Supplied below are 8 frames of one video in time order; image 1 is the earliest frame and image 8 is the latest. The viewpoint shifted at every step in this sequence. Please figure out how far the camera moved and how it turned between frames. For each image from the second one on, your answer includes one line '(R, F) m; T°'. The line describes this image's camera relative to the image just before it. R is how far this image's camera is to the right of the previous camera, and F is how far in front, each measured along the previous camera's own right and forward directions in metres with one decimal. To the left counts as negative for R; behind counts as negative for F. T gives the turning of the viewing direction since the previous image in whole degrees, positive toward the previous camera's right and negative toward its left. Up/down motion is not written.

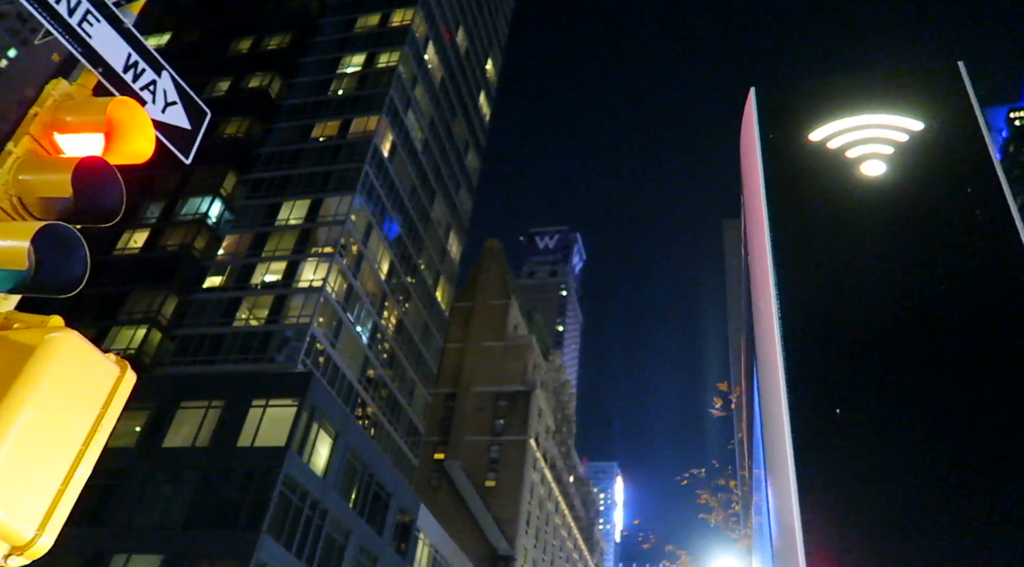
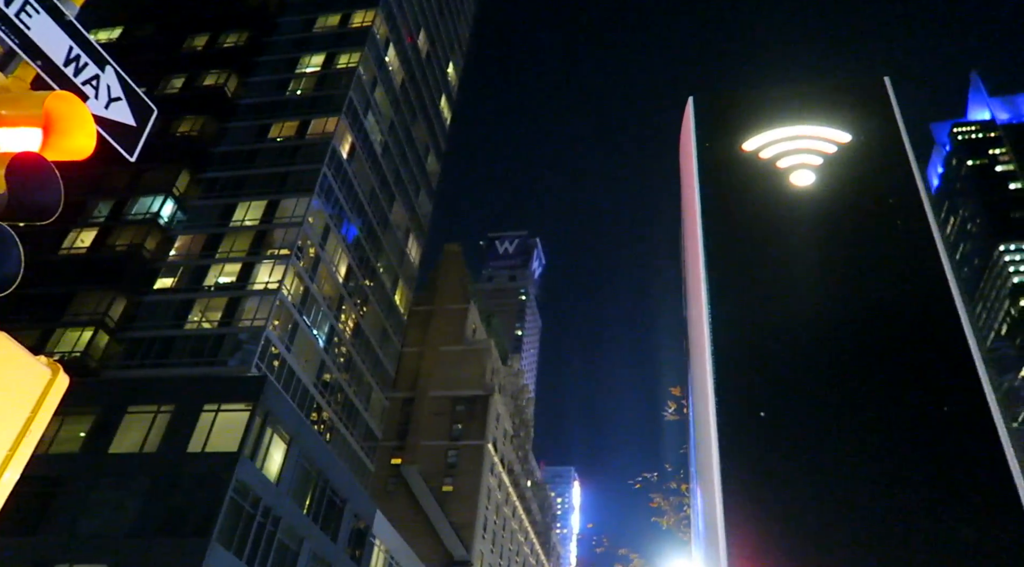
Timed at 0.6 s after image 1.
(+0.1, +0.1) m; +3°
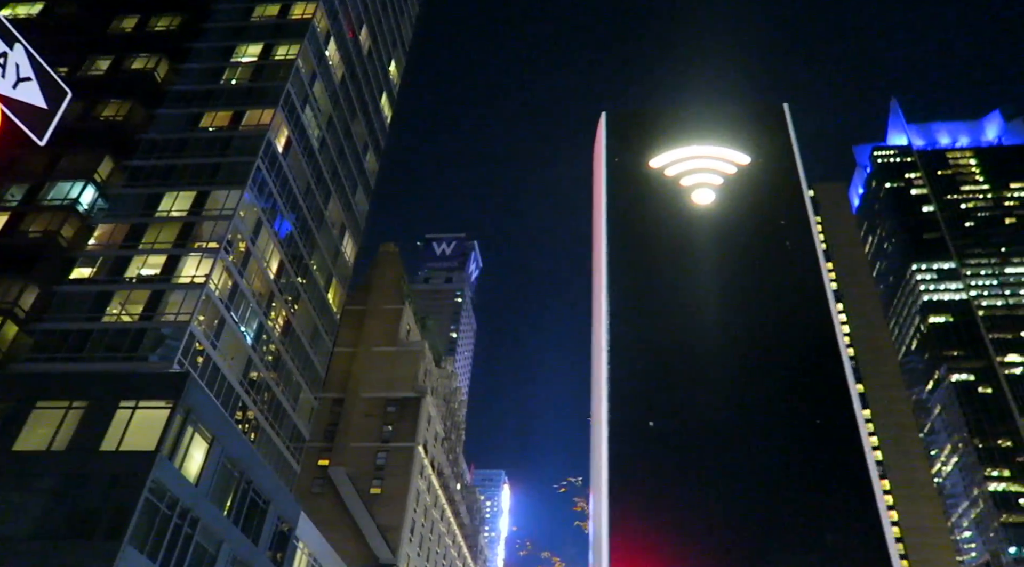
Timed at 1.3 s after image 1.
(+0.1, +0.3) m; +5°
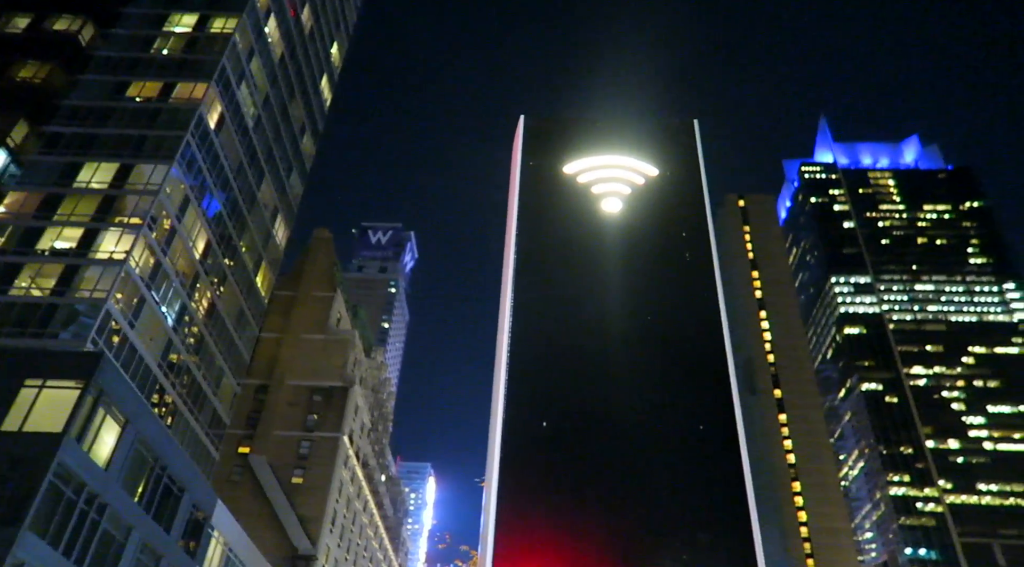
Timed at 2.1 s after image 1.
(+0.1, +0.5) m; +5°
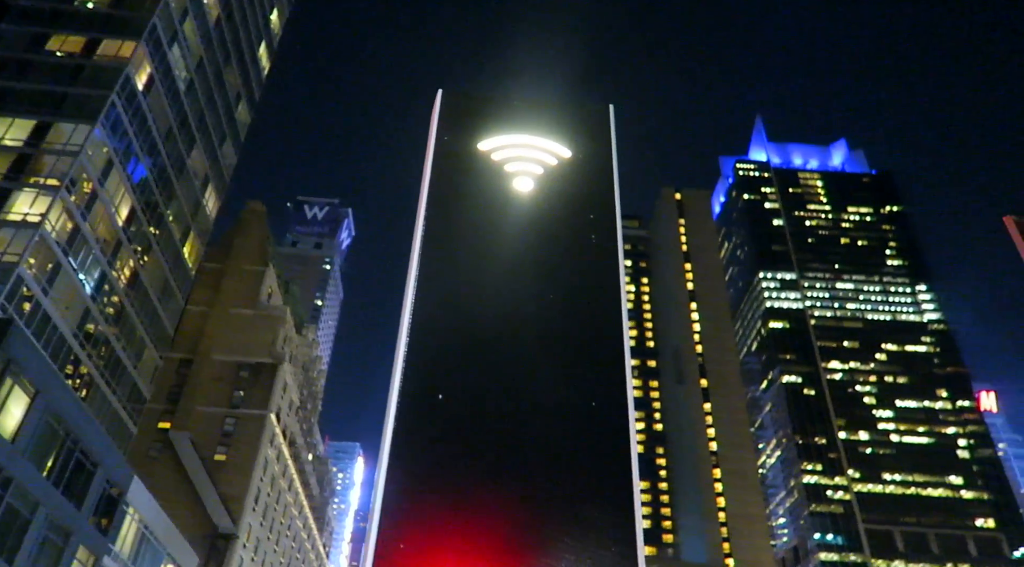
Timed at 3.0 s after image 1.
(0.0, +0.8) m; +5°
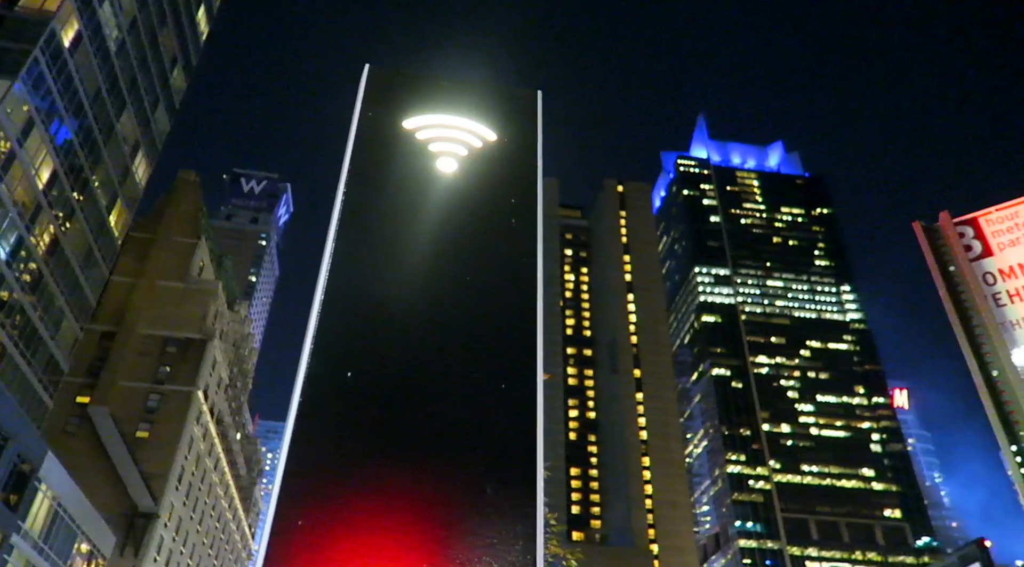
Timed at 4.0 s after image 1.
(+0.3, +0.1) m; +4°
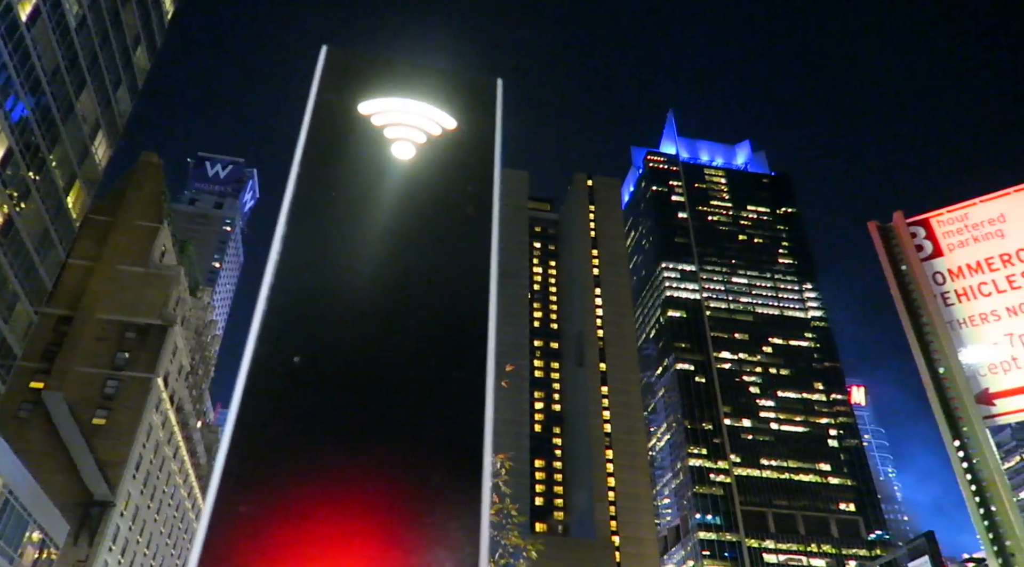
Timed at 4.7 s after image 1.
(+0.2, +0.1) m; +2°
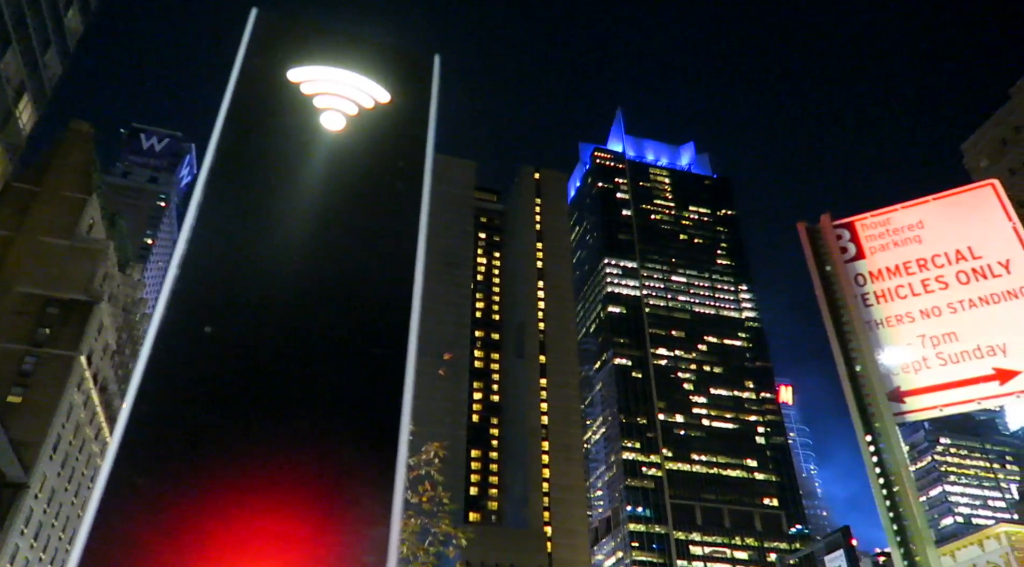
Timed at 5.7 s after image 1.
(+0.3, +0.2) m; +4°
